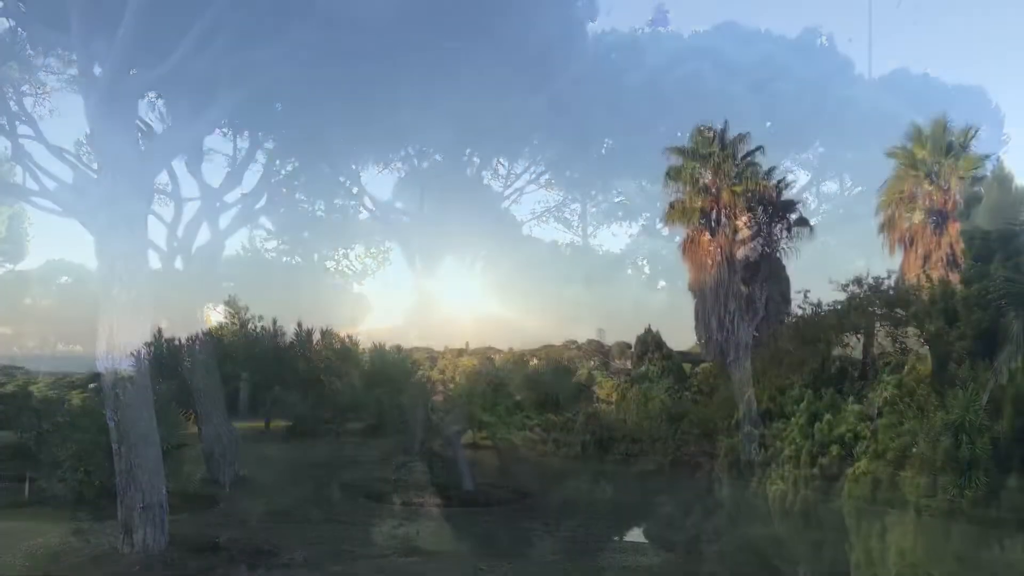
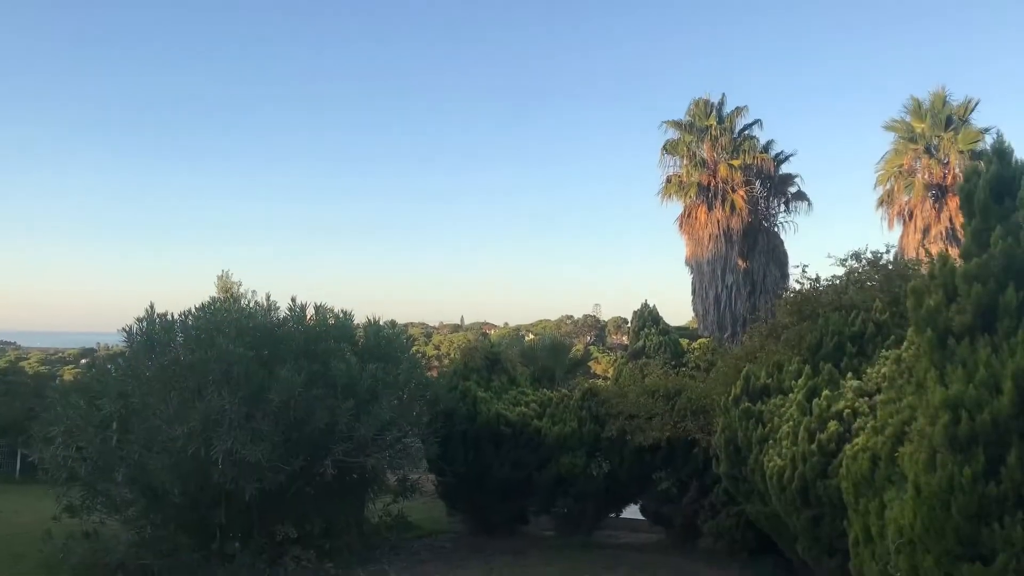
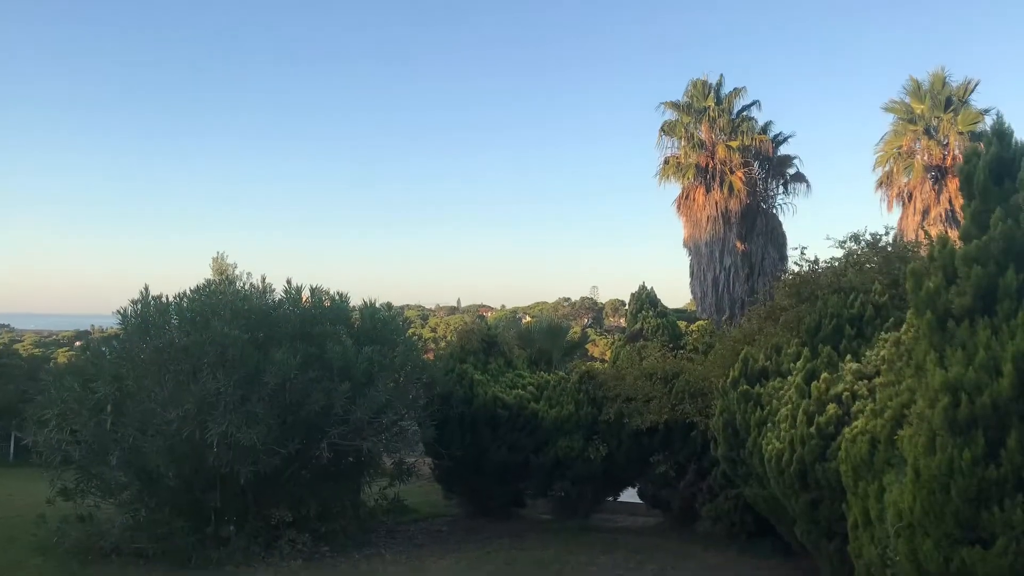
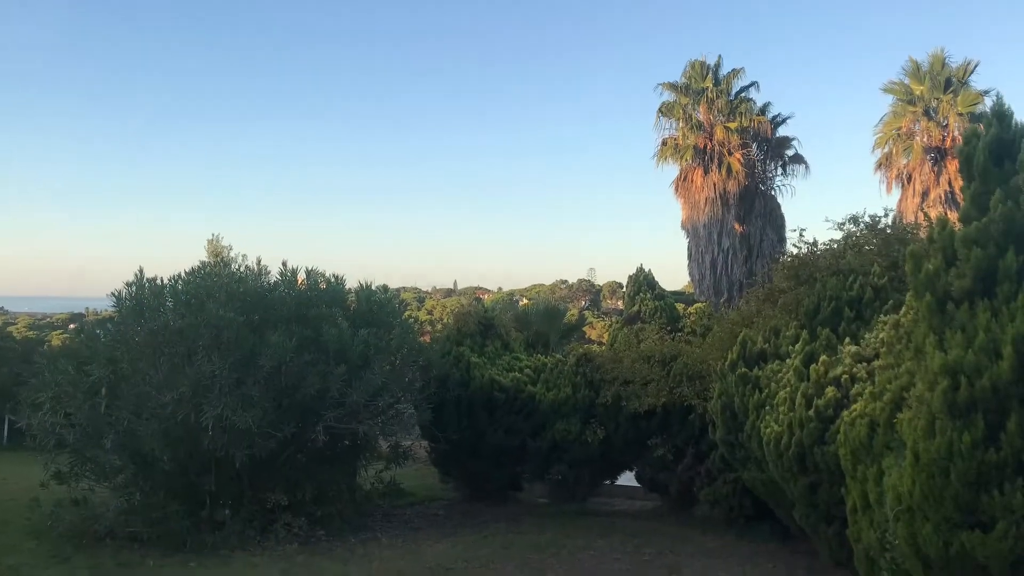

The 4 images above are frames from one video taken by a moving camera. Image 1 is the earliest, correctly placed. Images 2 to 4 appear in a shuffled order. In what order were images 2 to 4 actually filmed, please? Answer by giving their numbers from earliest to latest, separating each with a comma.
2, 3, 4
